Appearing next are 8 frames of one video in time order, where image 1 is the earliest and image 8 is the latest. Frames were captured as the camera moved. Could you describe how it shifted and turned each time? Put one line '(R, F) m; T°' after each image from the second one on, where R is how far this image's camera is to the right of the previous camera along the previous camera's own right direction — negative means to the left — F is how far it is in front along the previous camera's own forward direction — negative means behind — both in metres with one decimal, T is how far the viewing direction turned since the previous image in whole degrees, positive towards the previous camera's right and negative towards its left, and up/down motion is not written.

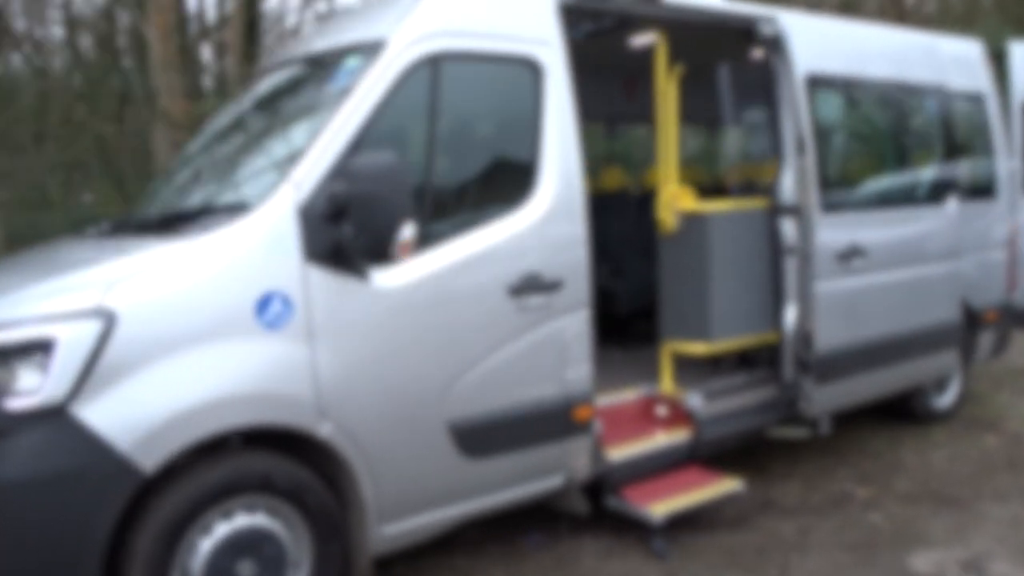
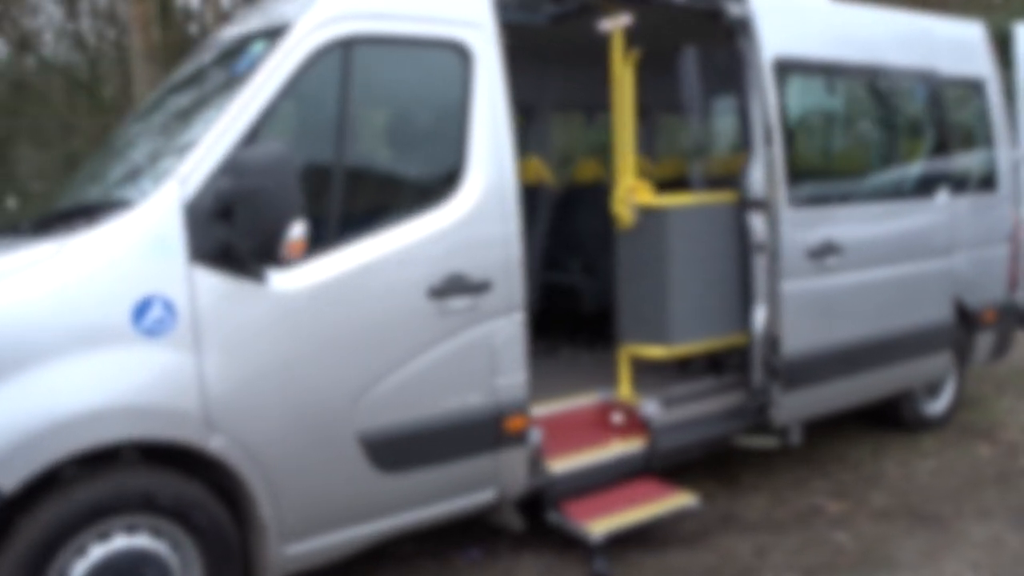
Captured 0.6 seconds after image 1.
(+0.6, +0.3) m; -2°
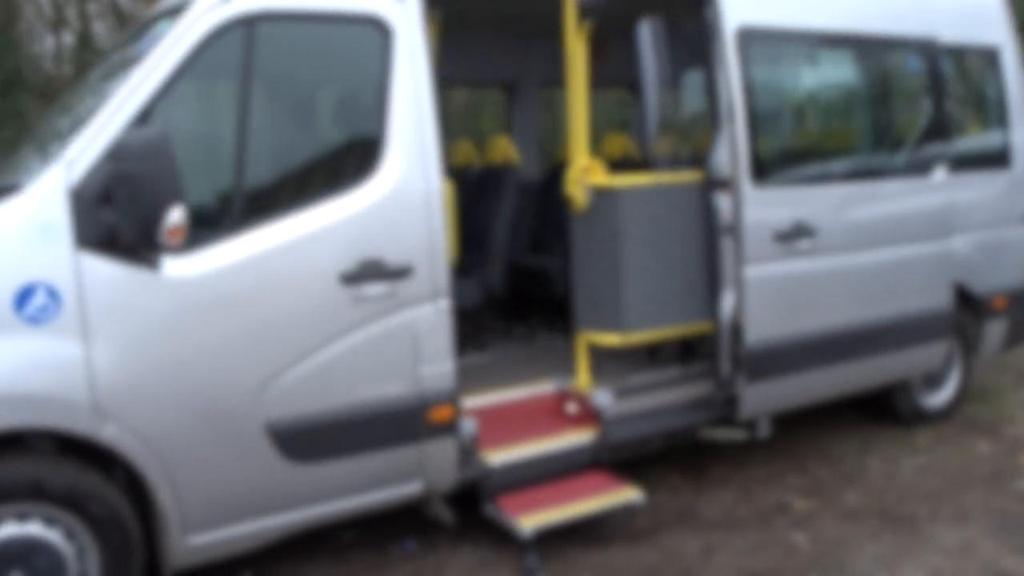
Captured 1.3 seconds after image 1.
(+0.8, +0.2) m; -4°
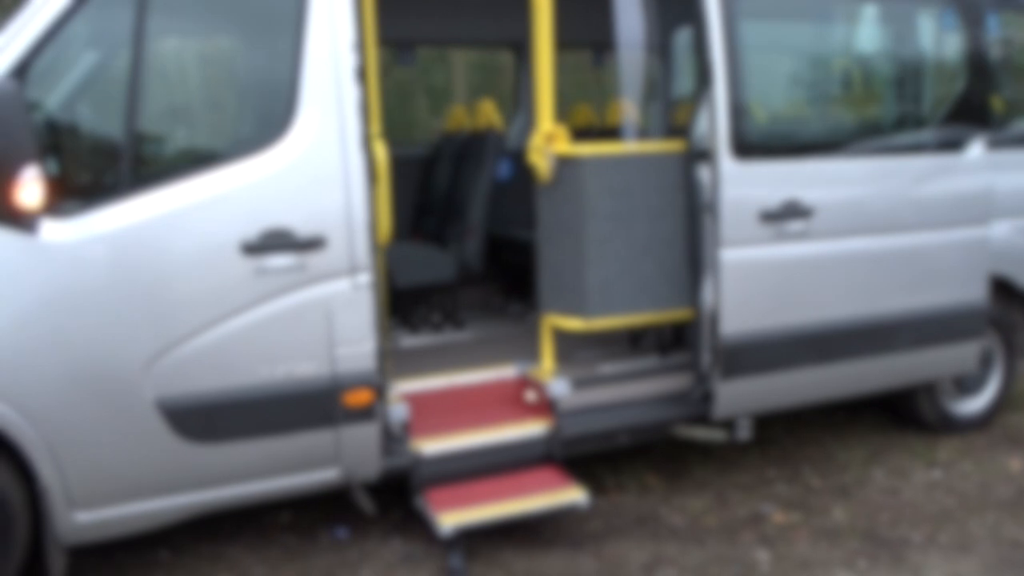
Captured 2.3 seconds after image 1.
(+0.9, +0.5) m; -7°
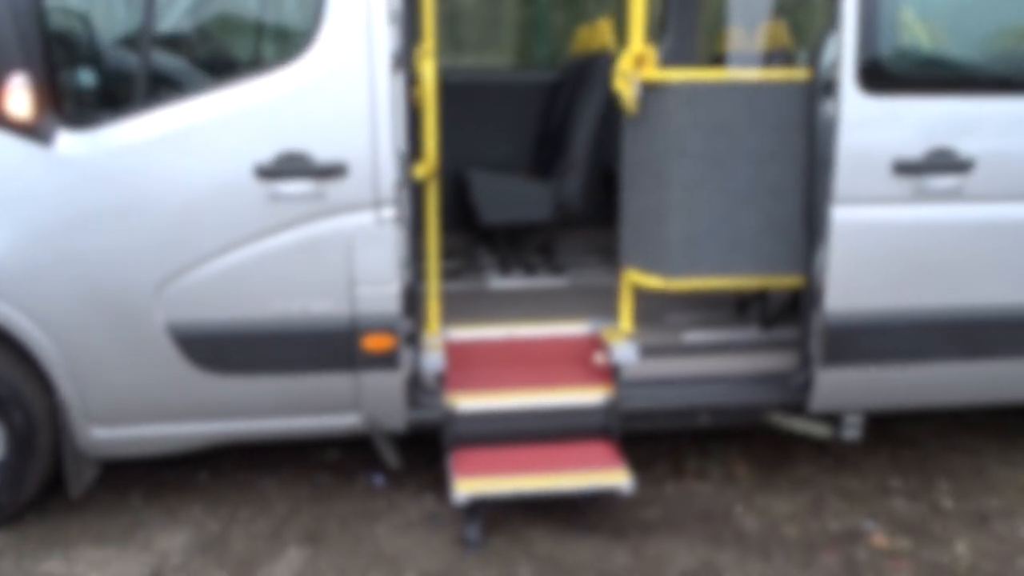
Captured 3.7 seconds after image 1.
(+0.8, +0.7) m; -15°
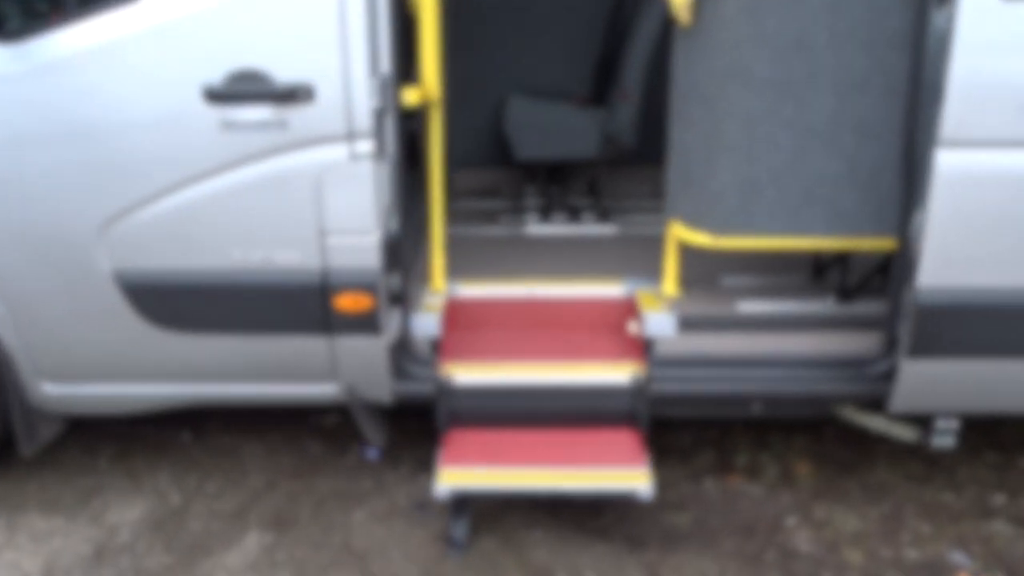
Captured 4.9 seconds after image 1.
(+0.4, +0.7) m; -7°
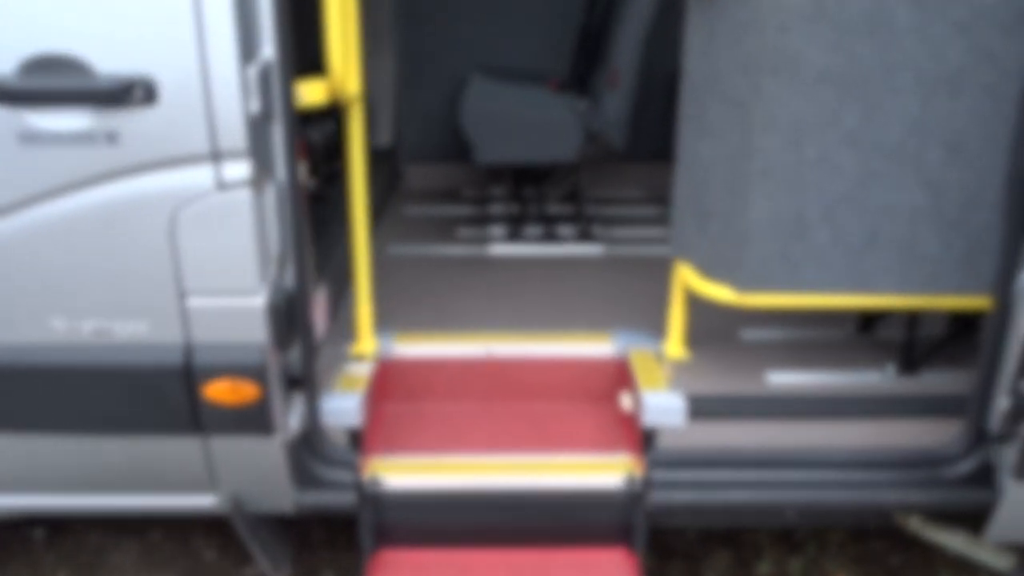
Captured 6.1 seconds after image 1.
(+0.1, +1.0) m; +2°
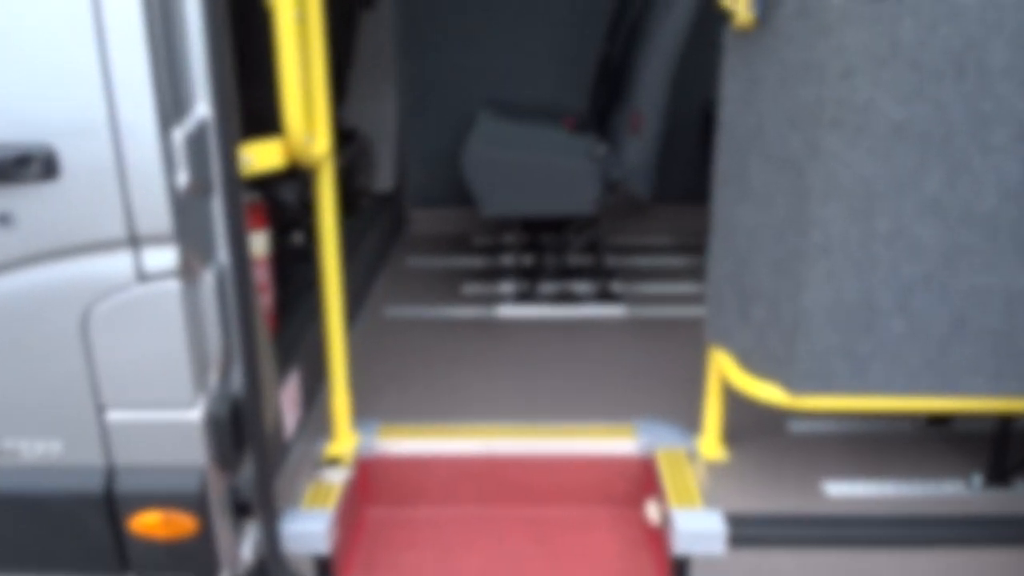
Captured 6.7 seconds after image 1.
(+0.1, +0.4) m; -2°
